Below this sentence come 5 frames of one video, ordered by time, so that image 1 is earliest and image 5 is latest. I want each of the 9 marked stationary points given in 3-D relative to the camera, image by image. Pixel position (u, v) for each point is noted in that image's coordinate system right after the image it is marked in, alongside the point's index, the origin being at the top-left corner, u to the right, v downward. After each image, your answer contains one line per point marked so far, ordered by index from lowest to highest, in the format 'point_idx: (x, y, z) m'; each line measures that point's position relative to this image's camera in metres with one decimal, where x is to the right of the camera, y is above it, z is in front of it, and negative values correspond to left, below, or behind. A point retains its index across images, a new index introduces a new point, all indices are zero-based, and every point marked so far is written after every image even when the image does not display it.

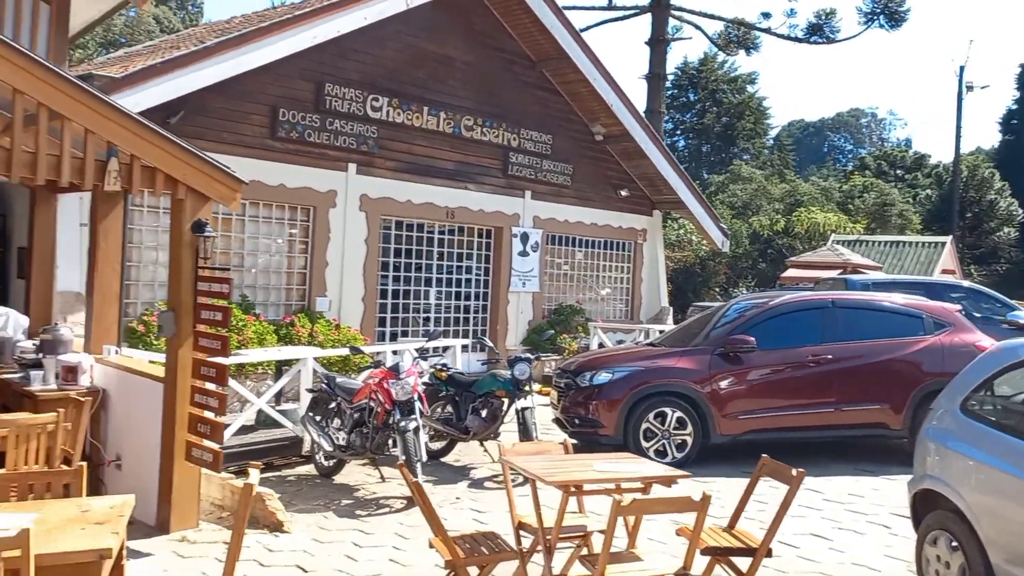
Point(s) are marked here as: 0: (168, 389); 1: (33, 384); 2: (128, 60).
0: (-2.4, -0.7, +6.0) m
1: (-3.7, -0.7, +6.5) m
2: (-4.7, +2.8, +10.5) m
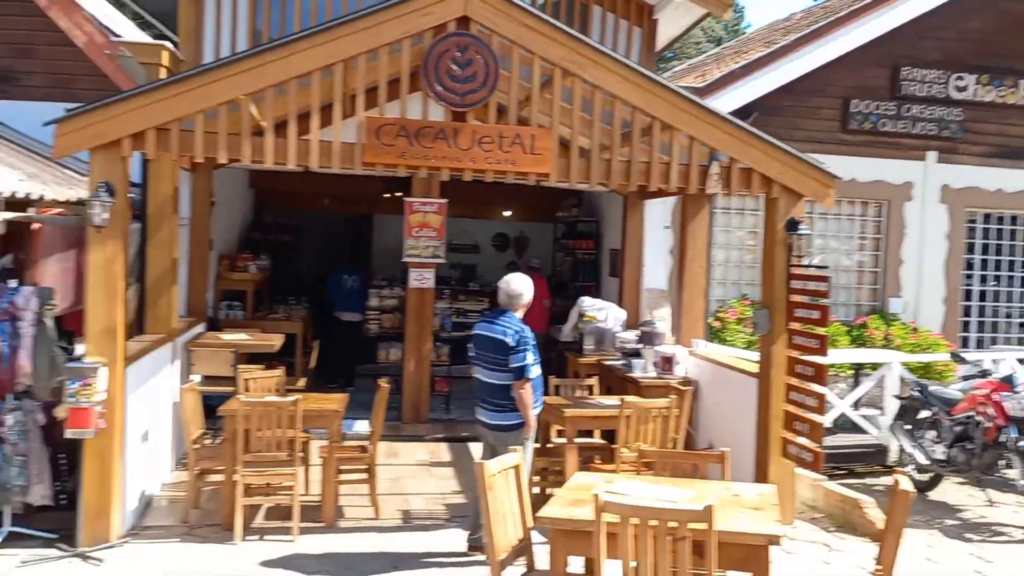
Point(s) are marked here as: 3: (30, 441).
0: (+1.8, -0.7, +6.1) m
1: (+1.1, -0.7, +7.2) m
2: (+2.5, +2.8, +11.1) m
3: (-3.1, -1.0, +5.4) m
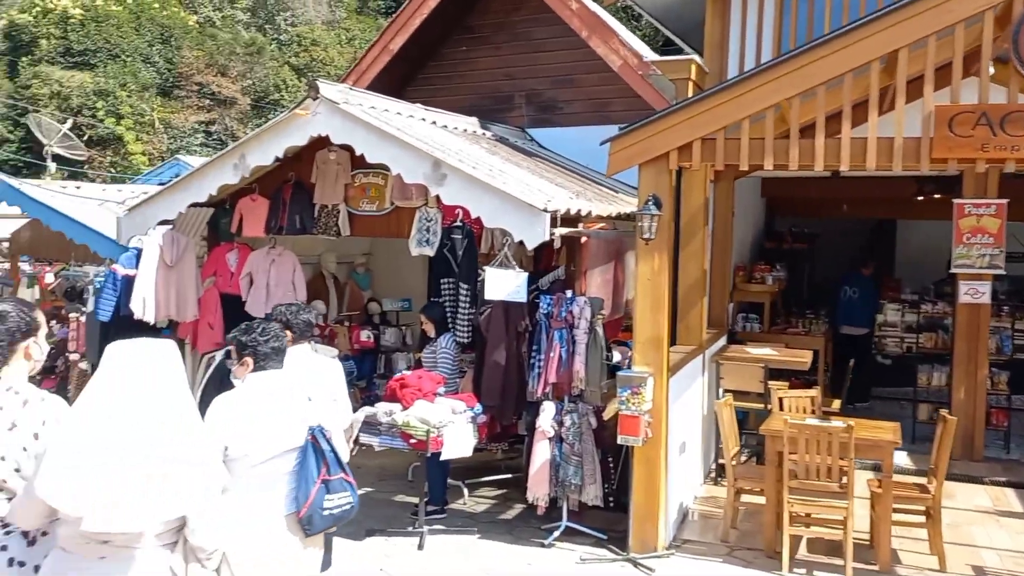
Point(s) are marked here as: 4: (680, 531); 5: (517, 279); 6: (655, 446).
0: (+5.0, -0.8, +3.8) m
1: (+5.0, -0.8, +5.2) m
2: (+8.3, +2.6, +7.8) m
3: (+0.5, -1.0, +5.8) m
4: (+1.2, -1.7, +5.9) m
5: (0.0, +0.1, +6.0) m
6: (+0.9, -1.0, +5.4) m
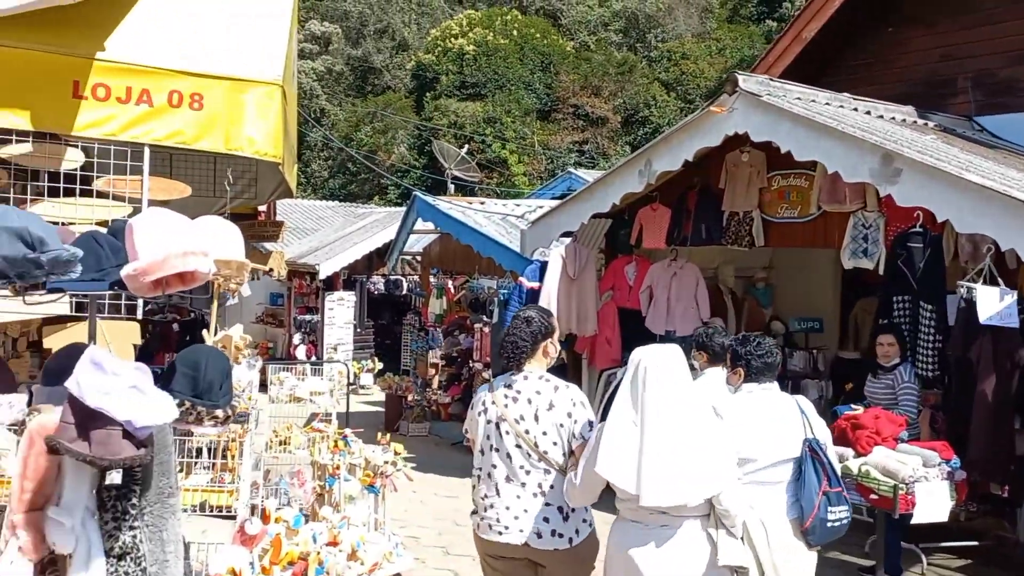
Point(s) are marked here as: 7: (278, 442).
0: (+6.4, -1.0, +0.6) m
1: (+6.9, -1.0, +1.9) m
2: (+11.0, +2.4, +3.0) m
3: (+3.0, -1.2, +4.2) m
4: (+3.7, -1.8, +4.1) m
5: (+2.7, -0.1, +4.6) m
6: (+3.3, -1.1, +3.7) m
7: (-1.8, -1.2, +6.4) m
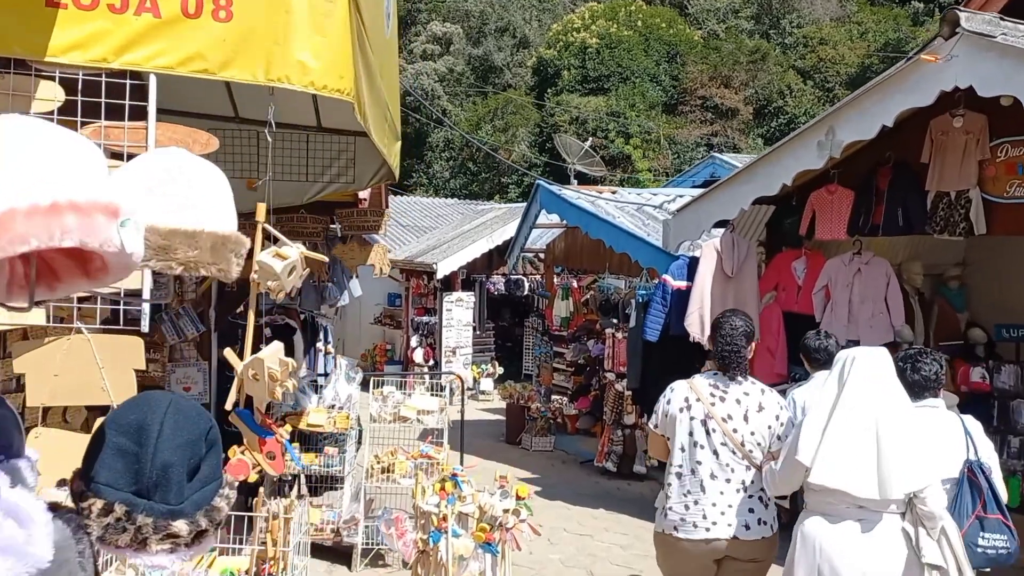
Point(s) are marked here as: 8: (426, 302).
0: (+6.5, -0.9, -1.5) m
1: (+7.1, -1.0, -0.3) m
2: (+11.3, +2.4, +0.2) m
3: (+3.6, -1.2, +2.6) m
4: (+4.2, -1.8, +2.3) m
5: (+3.3, -0.1, +3.0) m
6: (+3.8, -1.1, +2.1) m
7: (-0.8, -1.2, +5.4) m
8: (-1.7, -0.3, +16.6) m
